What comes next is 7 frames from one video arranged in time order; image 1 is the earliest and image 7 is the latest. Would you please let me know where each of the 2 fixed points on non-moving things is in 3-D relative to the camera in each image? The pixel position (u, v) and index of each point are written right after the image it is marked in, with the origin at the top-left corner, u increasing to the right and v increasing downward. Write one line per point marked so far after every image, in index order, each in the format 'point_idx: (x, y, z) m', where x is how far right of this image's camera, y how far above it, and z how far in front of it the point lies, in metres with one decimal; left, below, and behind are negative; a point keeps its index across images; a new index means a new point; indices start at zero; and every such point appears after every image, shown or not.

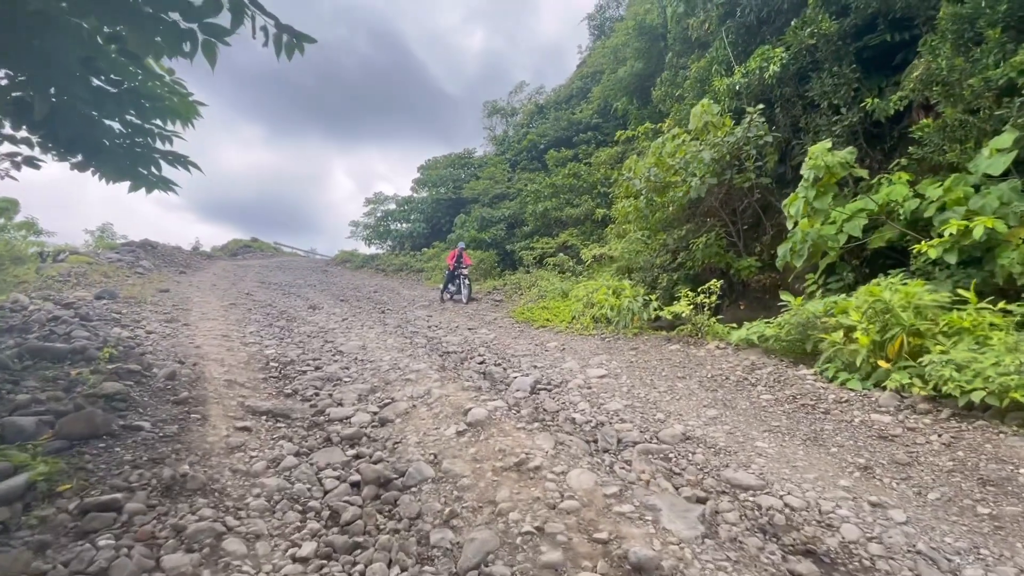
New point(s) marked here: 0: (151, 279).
0: (-9.7, +0.2, +12.8) m
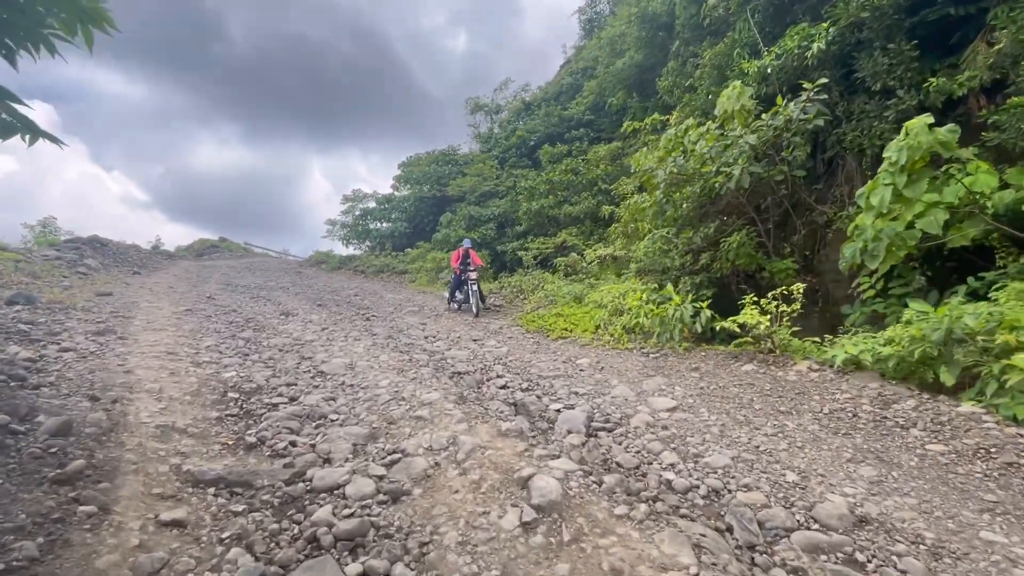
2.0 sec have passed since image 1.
0: (-9.6, +0.2, +11.0) m
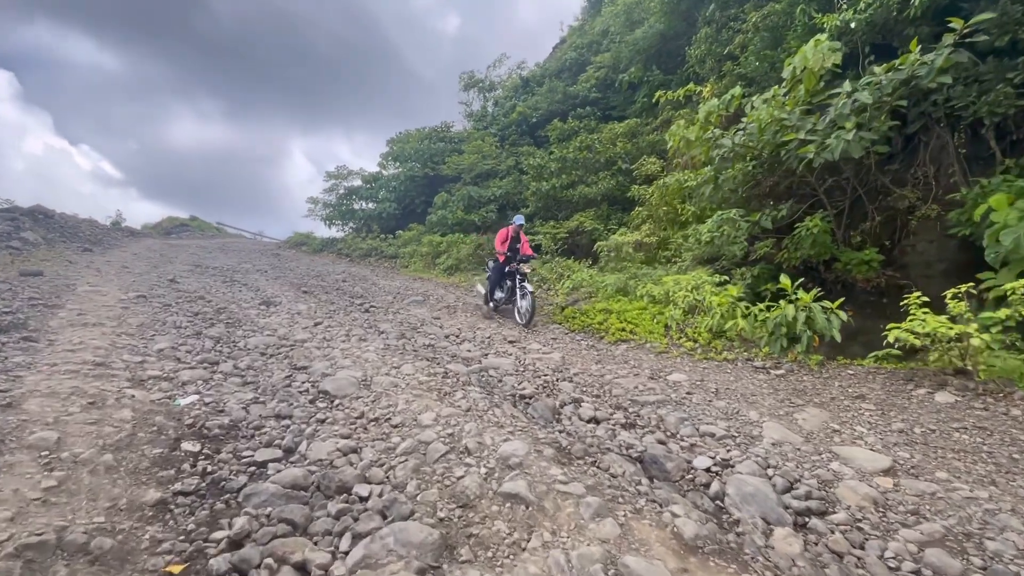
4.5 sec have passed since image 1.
0: (-9.2, +0.6, +9.0) m
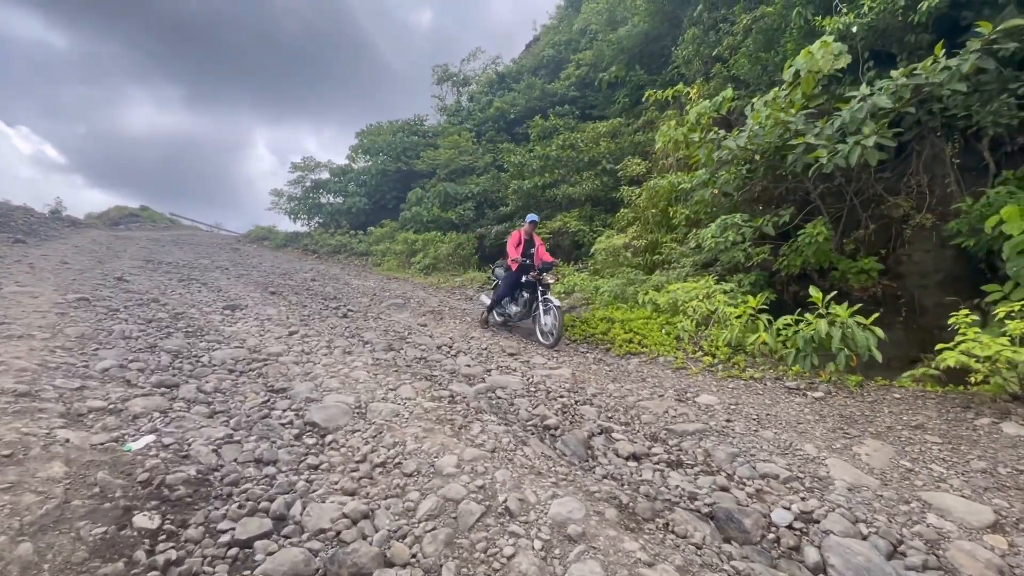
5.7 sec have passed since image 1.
0: (-9.3, +0.7, +7.8) m
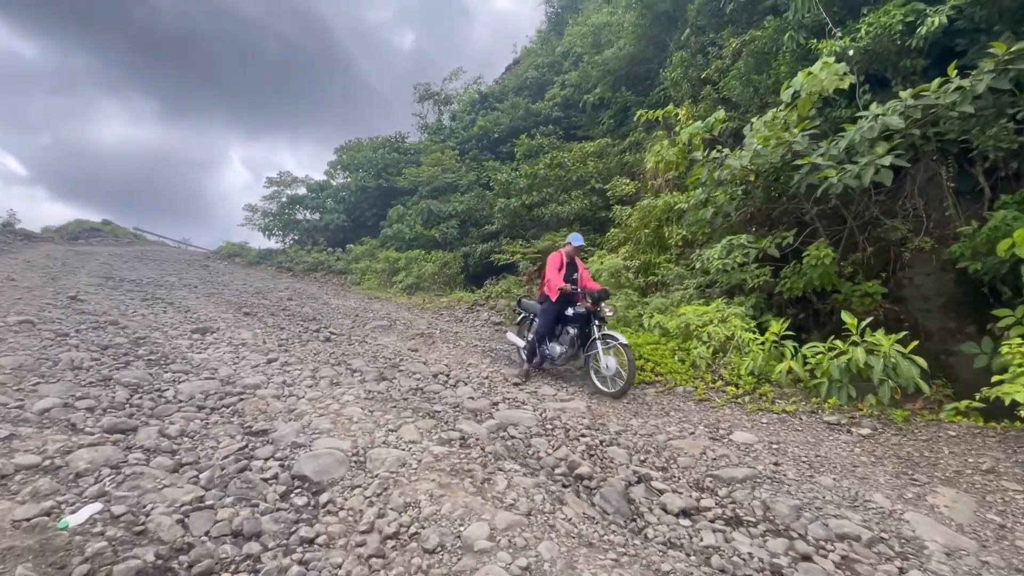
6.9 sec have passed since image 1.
0: (-9.4, +0.4, +7.0) m
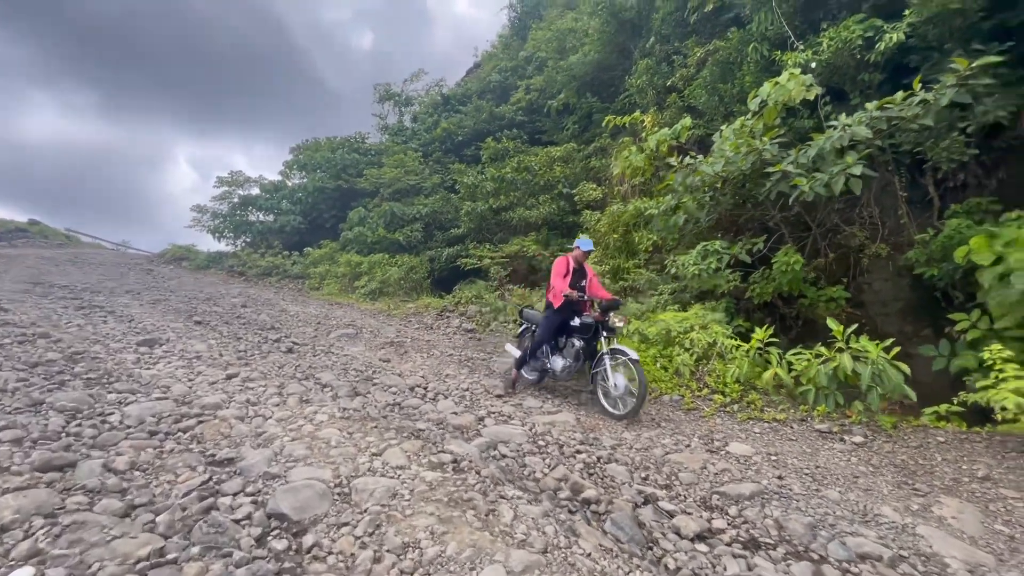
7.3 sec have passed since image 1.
0: (-9.7, +0.3, +5.9) m
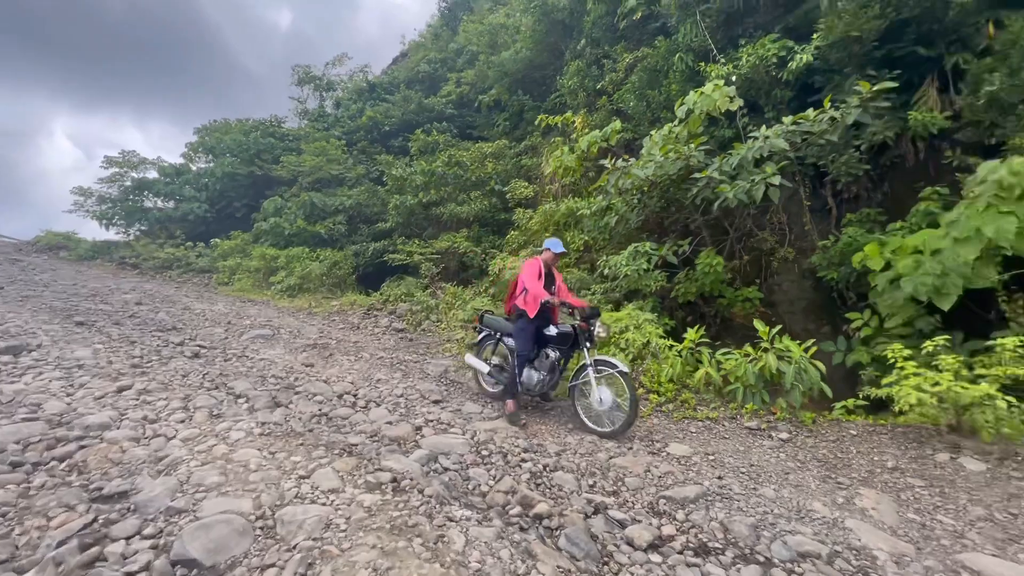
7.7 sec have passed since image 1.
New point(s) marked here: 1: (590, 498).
0: (-10.3, +0.3, +4.2) m
1: (+0.5, -1.3, +2.9) m
